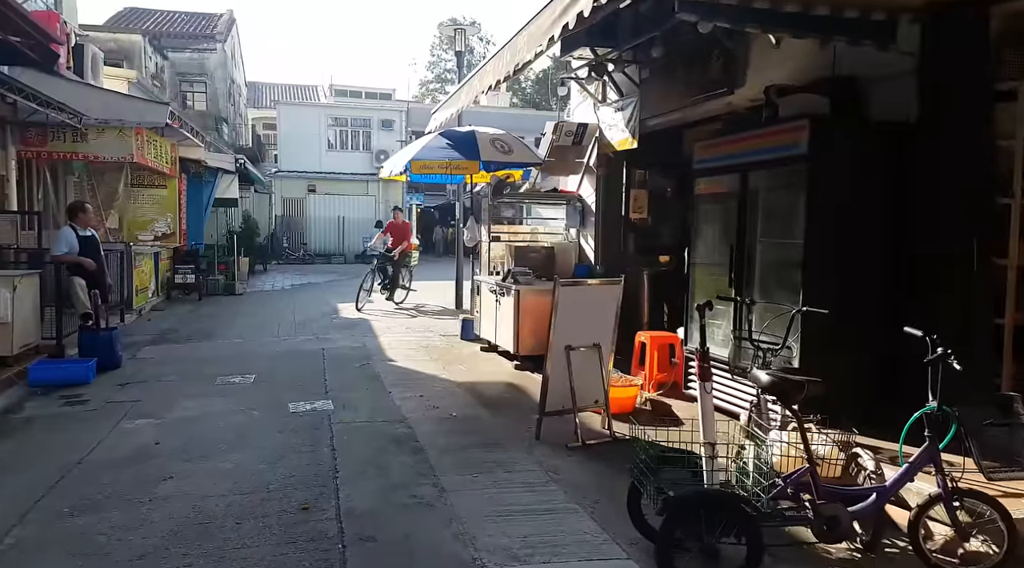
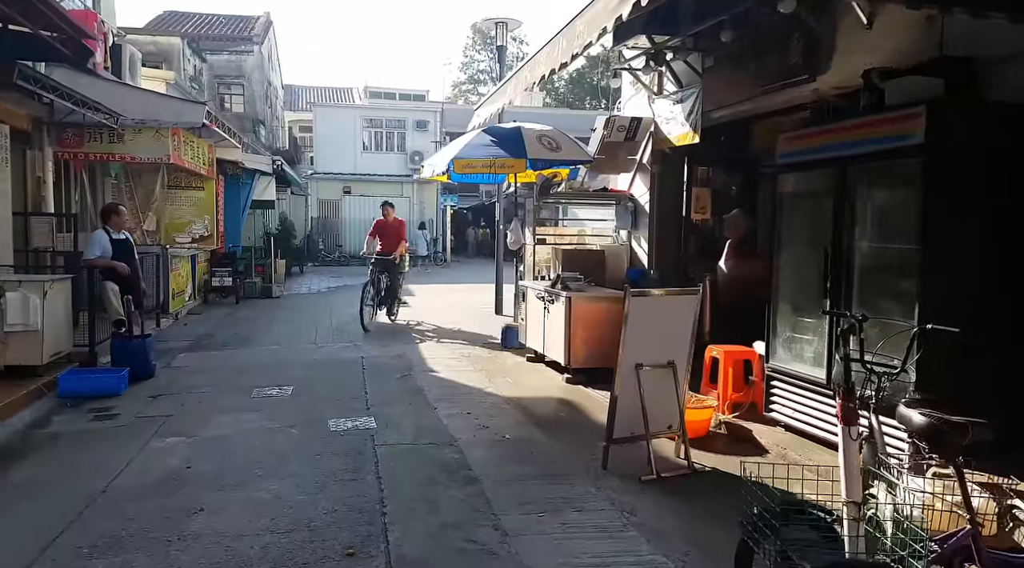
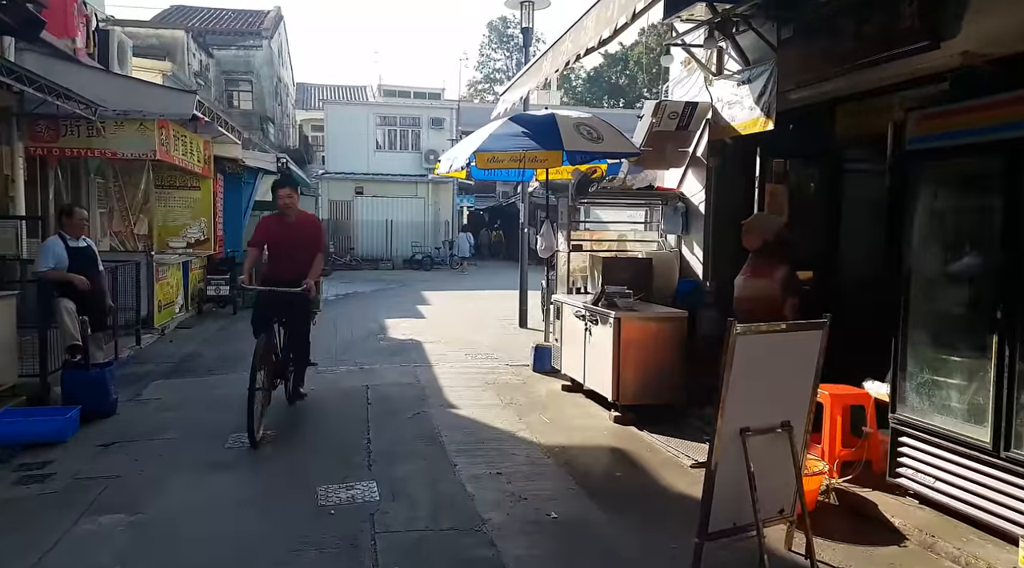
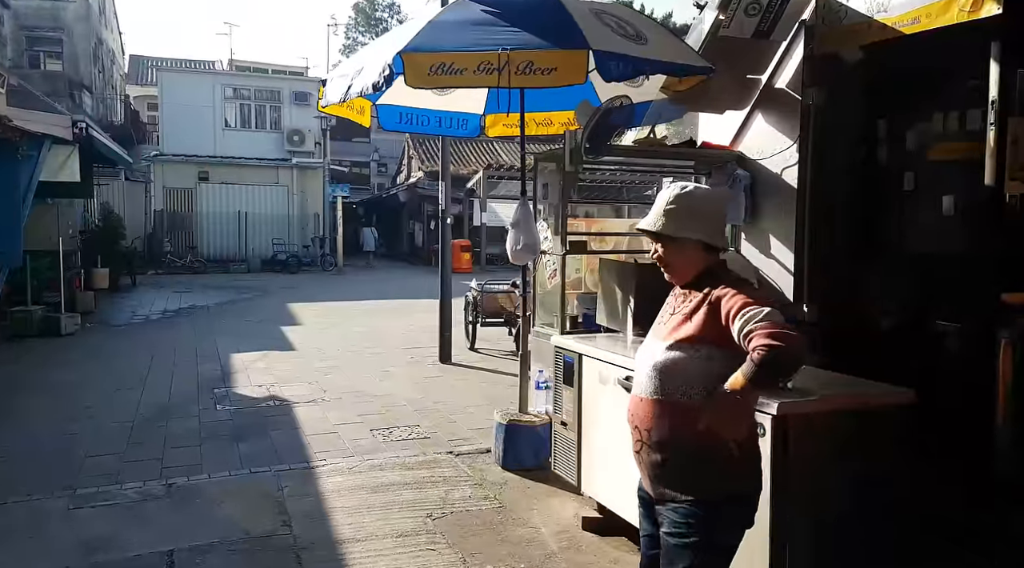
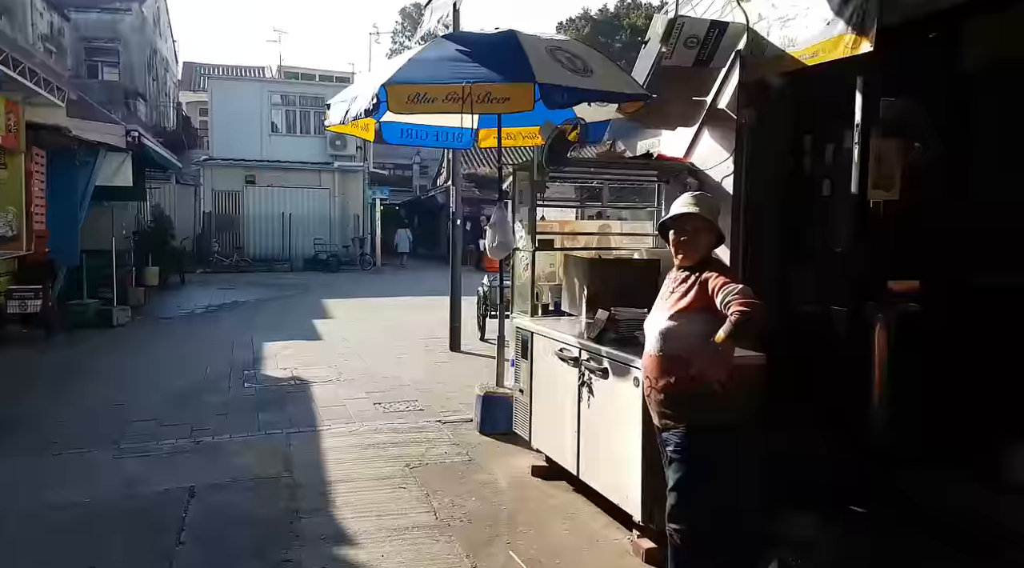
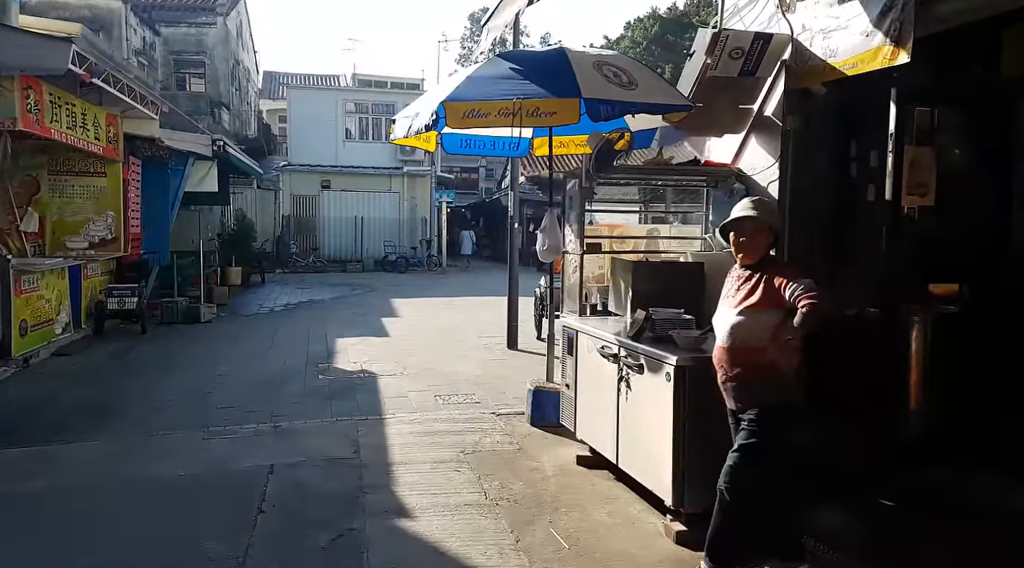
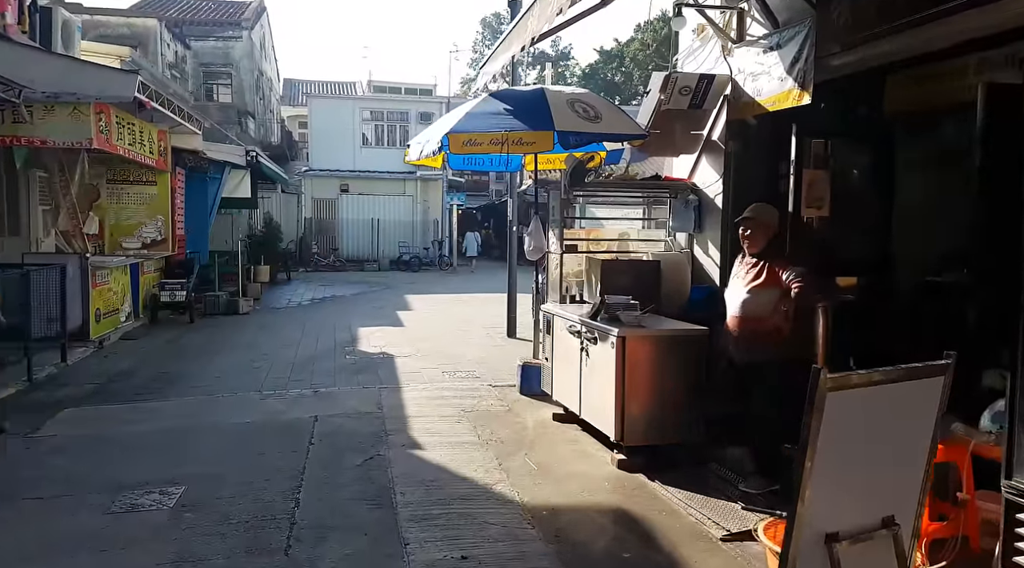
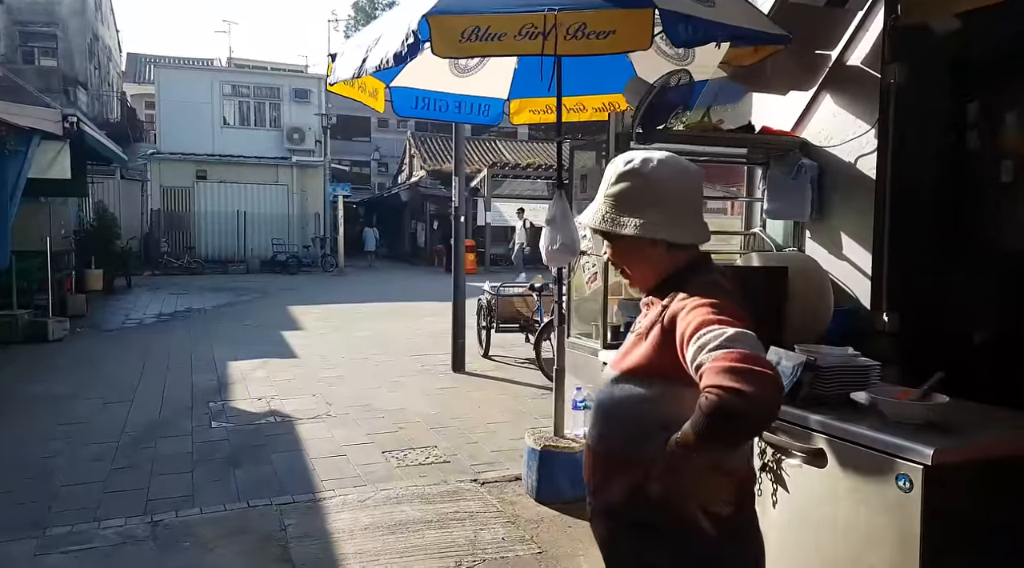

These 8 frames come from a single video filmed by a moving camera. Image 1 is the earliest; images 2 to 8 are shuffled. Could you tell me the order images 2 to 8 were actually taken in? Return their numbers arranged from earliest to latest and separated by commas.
2, 3, 7, 6, 5, 4, 8
